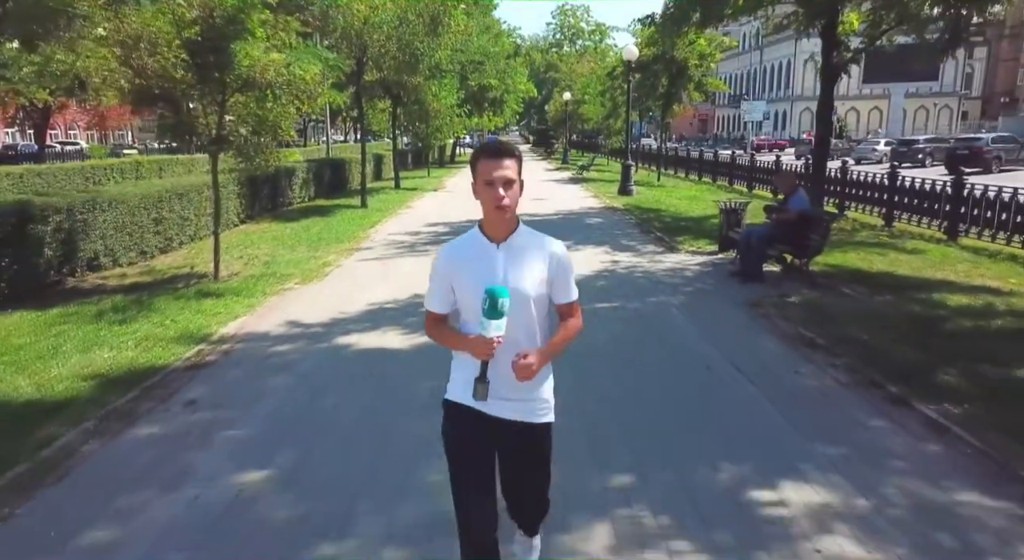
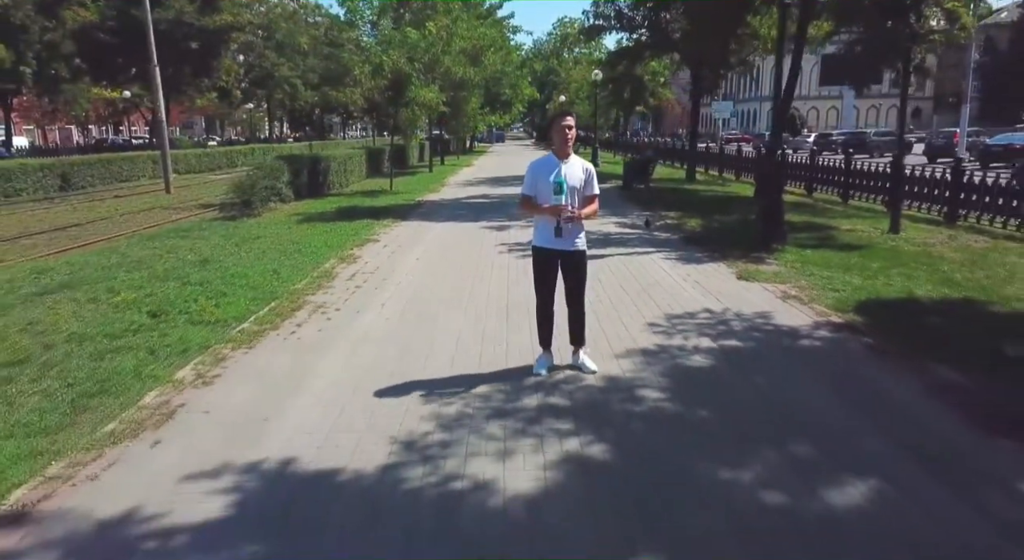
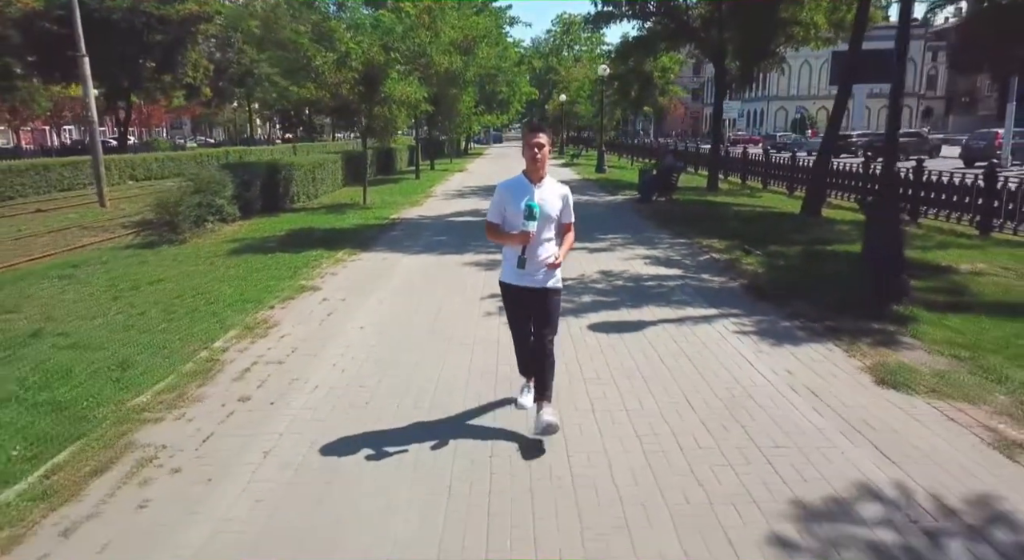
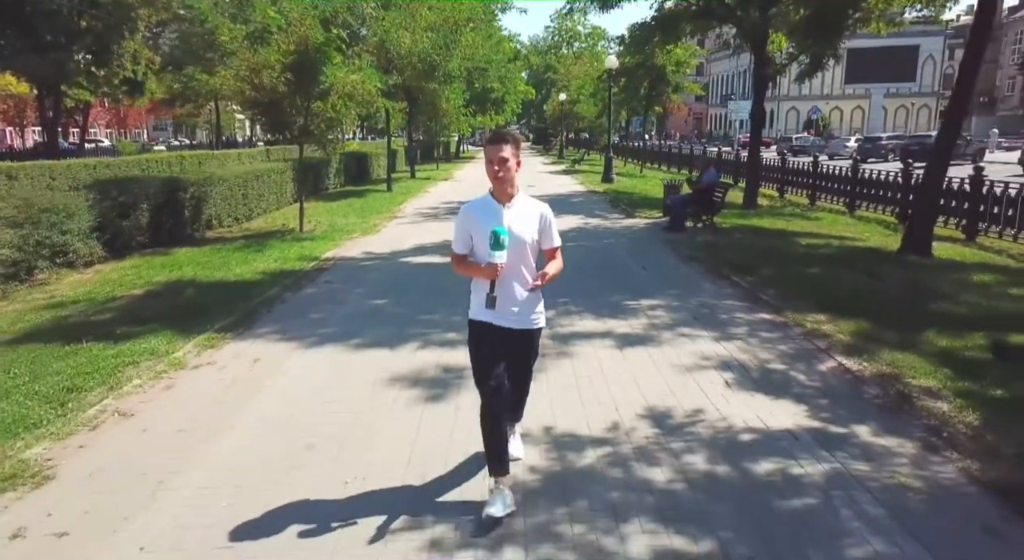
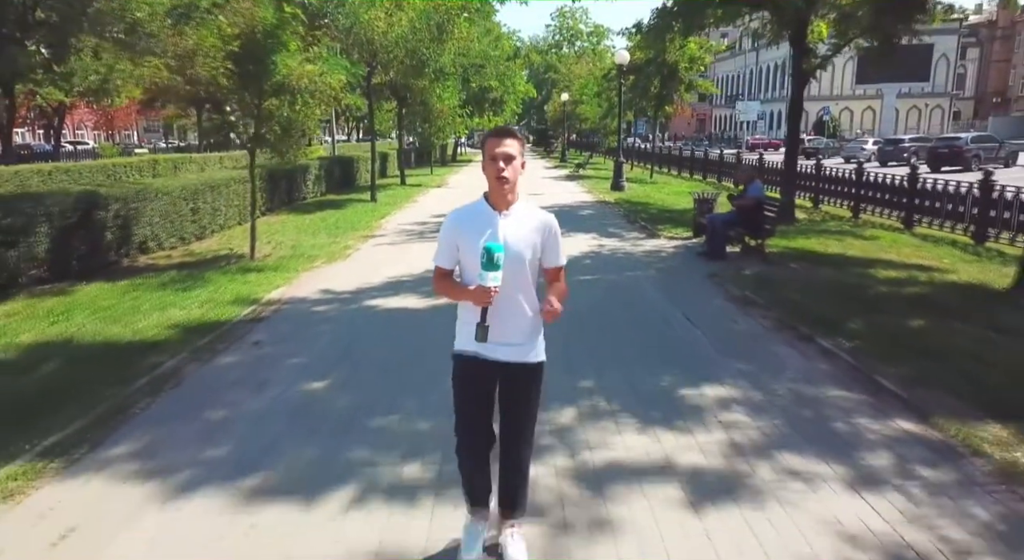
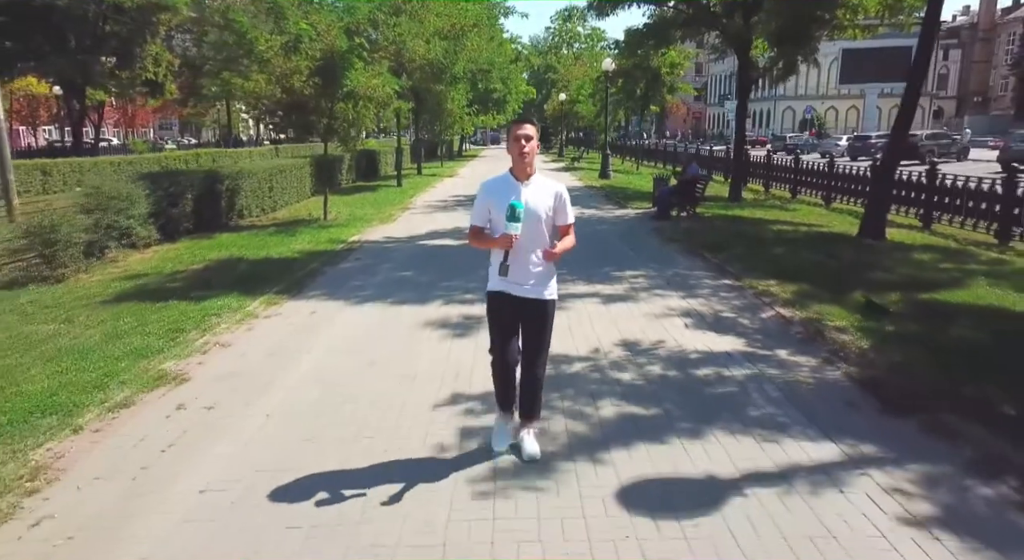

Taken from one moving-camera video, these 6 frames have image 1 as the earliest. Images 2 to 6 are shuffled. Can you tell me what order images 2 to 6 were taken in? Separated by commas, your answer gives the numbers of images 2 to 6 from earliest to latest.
5, 4, 6, 3, 2
